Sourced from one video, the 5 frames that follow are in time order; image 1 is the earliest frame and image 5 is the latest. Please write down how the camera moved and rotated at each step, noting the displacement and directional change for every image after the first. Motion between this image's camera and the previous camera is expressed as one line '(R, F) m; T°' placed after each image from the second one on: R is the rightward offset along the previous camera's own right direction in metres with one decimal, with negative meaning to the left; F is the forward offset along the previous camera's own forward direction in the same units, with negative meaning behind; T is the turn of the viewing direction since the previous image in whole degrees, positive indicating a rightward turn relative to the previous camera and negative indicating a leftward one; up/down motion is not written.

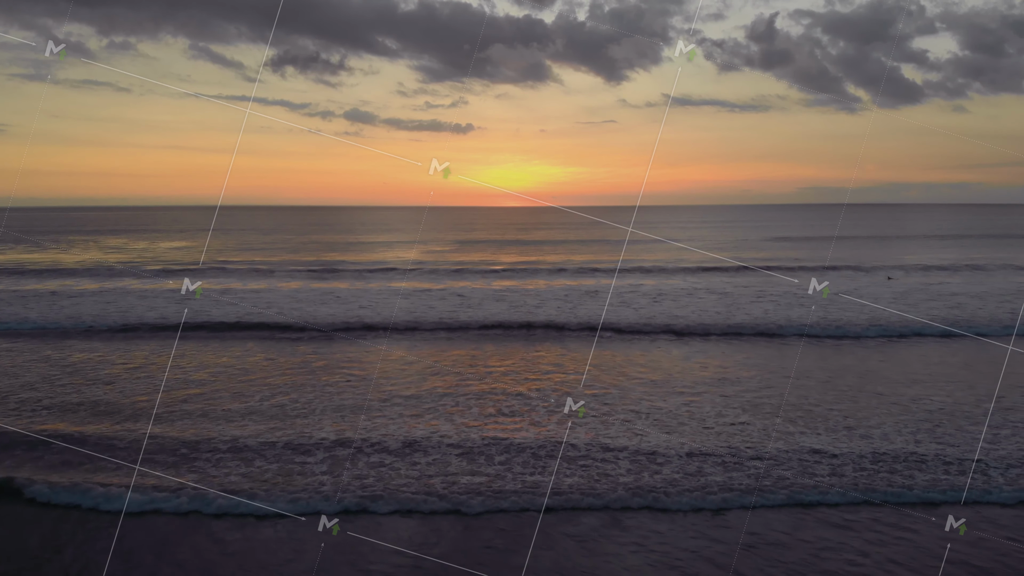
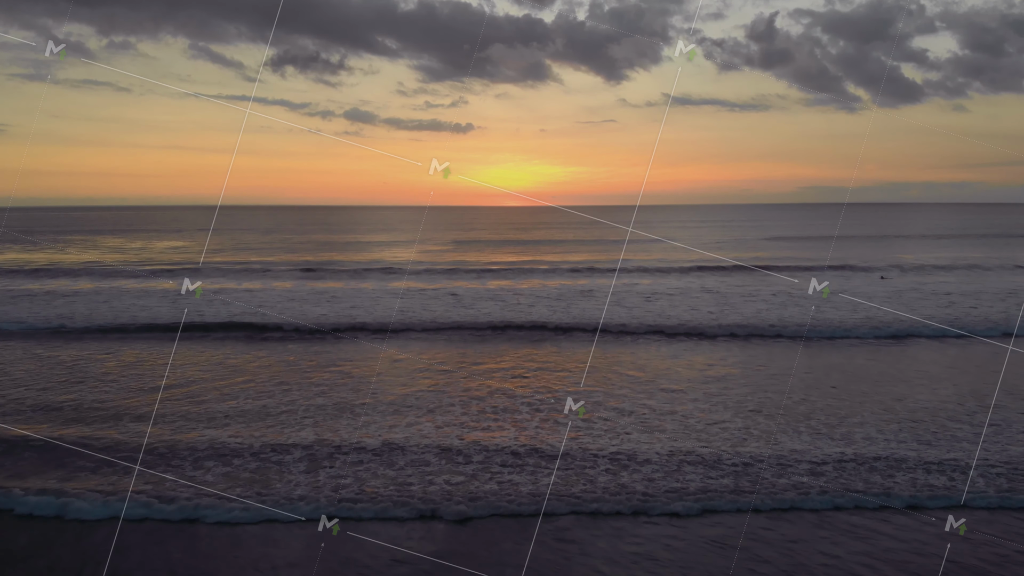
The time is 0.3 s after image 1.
(-1.9, -1.0) m; 0°
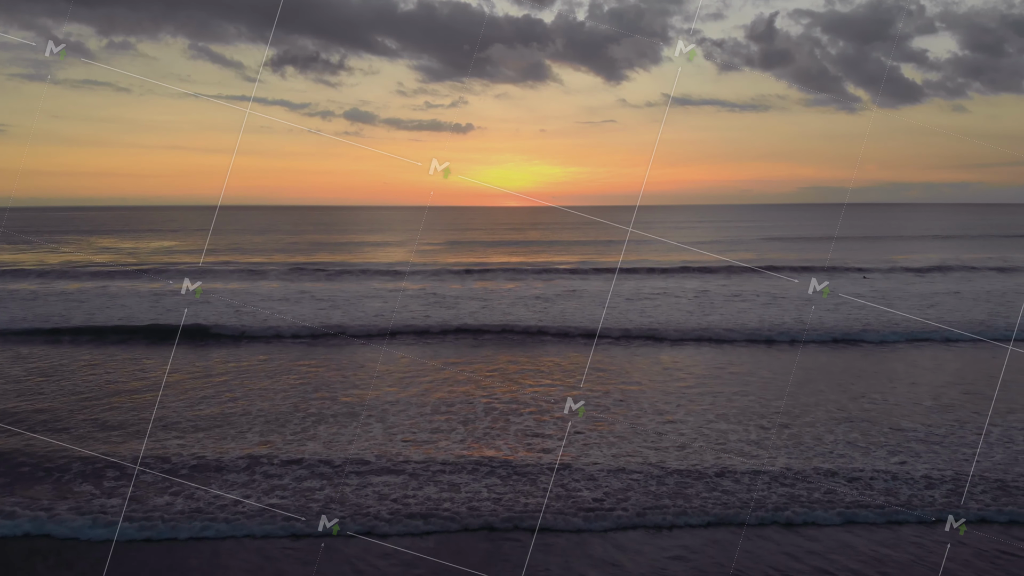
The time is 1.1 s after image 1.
(+0.6, +0.1) m; 0°
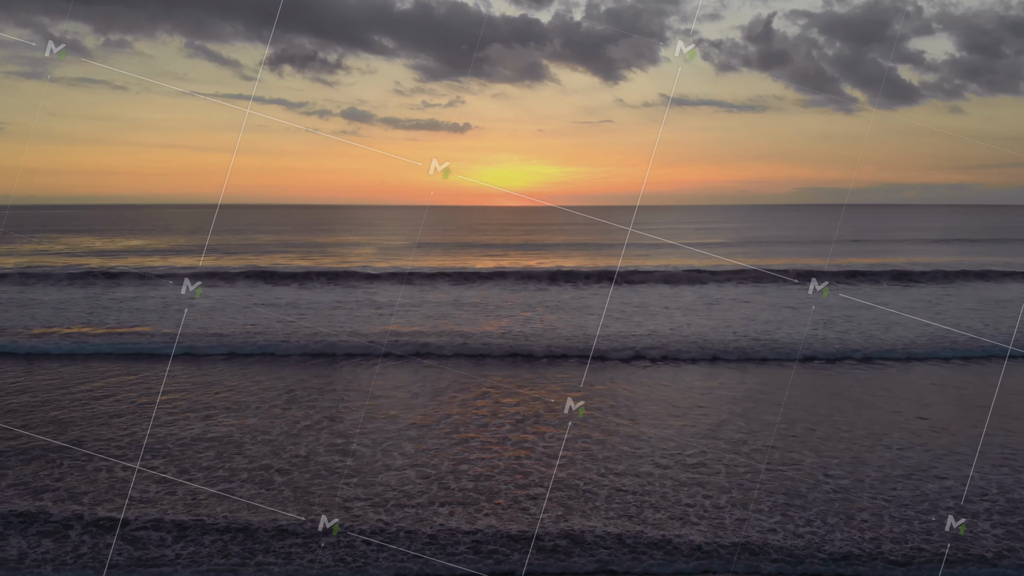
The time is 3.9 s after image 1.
(+1.4, +1.9) m; 0°
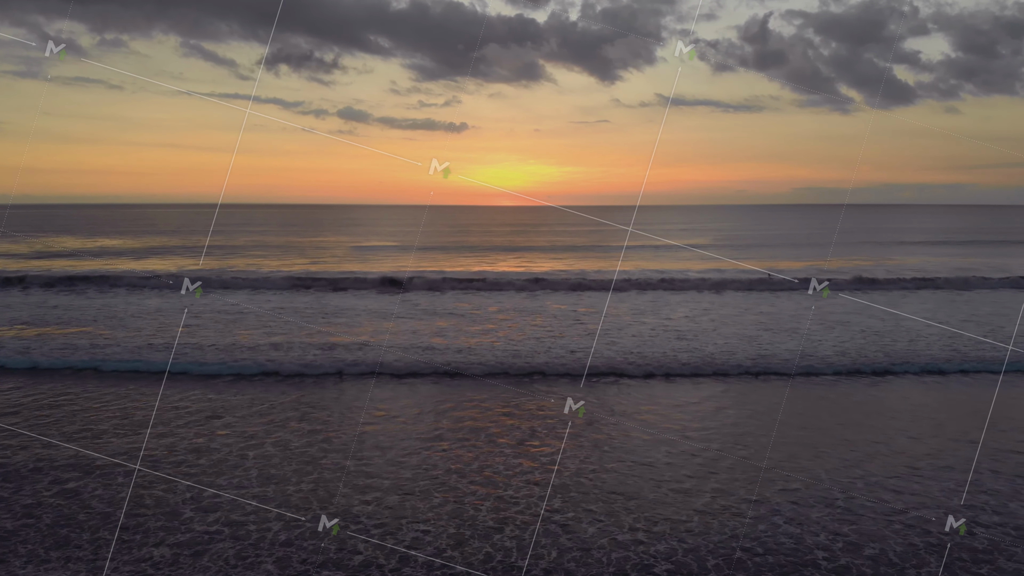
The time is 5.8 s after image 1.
(+1.3, +1.1) m; 0°
